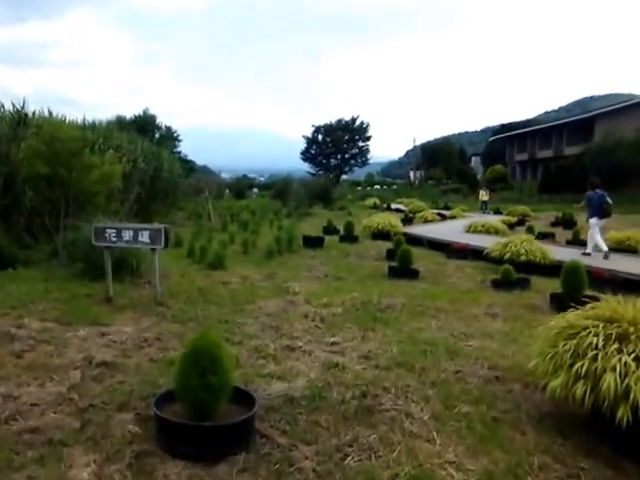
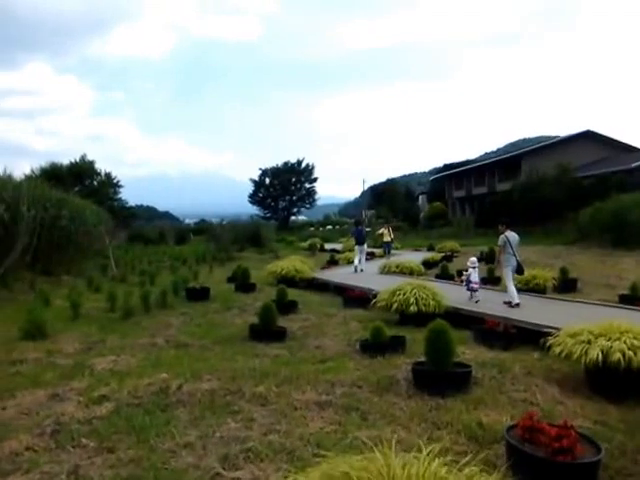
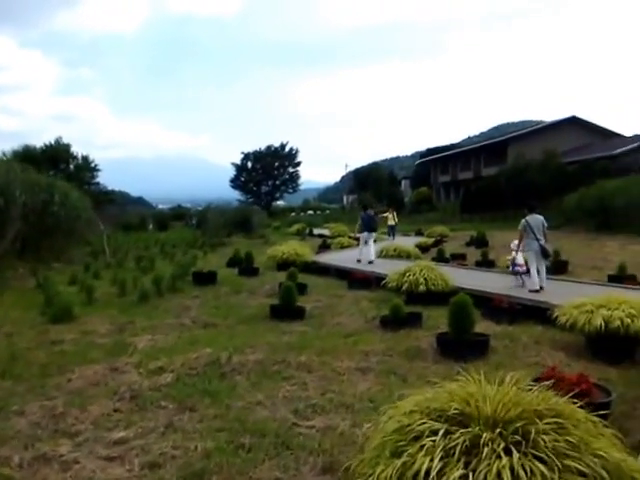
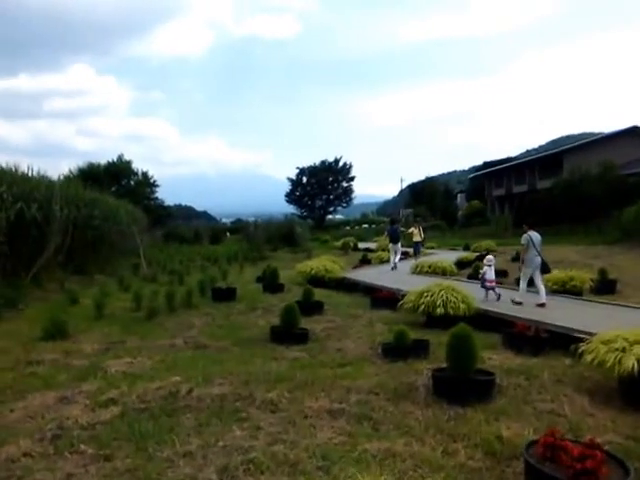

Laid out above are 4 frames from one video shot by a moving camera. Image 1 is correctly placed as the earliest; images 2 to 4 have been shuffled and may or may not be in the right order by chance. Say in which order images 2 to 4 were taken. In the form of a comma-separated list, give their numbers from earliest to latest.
3, 2, 4
